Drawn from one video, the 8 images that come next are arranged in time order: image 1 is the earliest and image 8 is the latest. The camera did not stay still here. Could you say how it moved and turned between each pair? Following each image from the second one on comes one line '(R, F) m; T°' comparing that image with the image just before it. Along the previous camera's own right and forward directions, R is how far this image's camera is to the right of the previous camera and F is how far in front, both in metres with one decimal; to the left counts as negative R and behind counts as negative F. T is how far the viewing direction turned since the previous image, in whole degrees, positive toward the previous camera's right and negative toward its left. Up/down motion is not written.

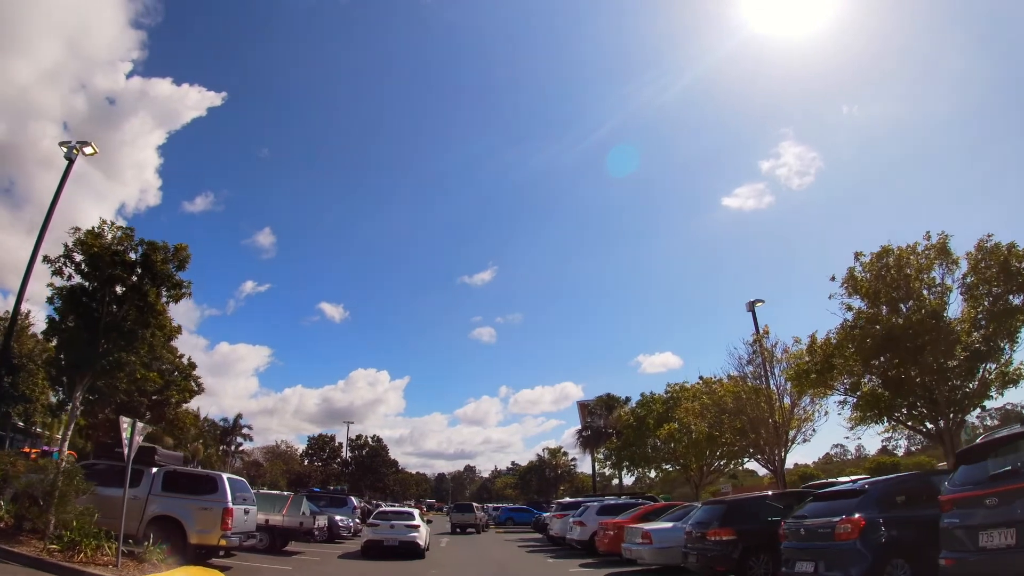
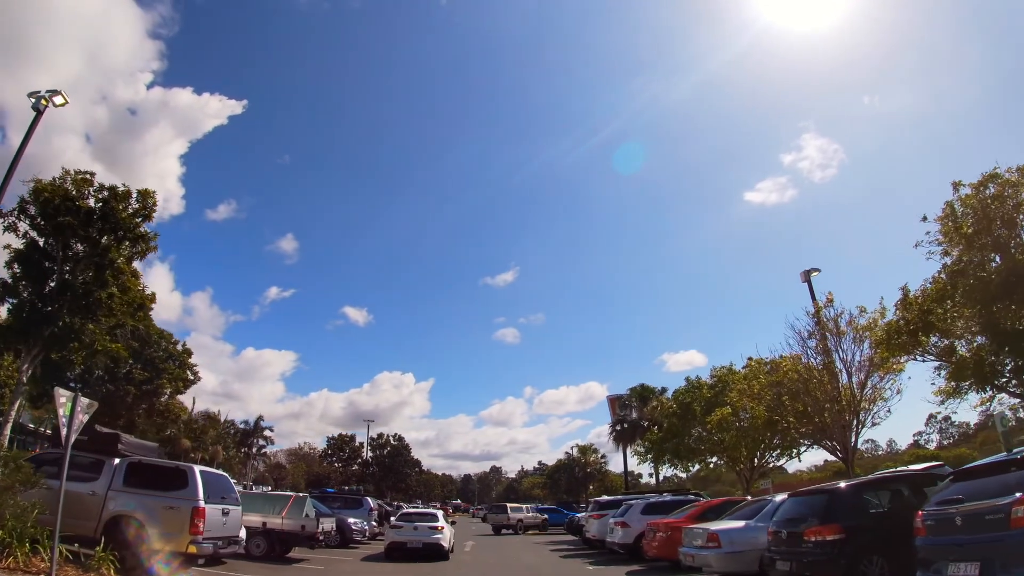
(-0.1, +2.4) m; -2°
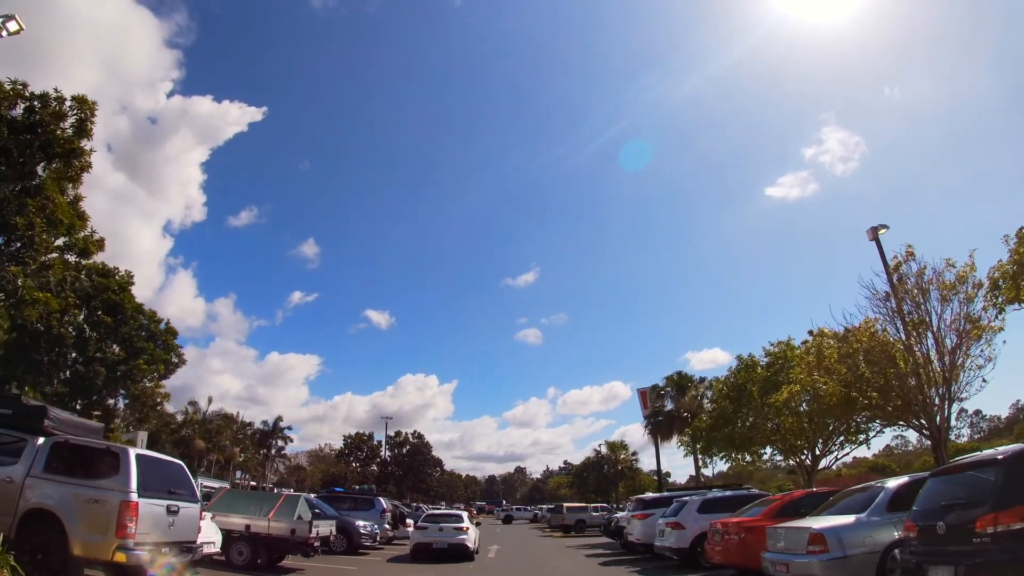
(-0.1, +2.7) m; -2°
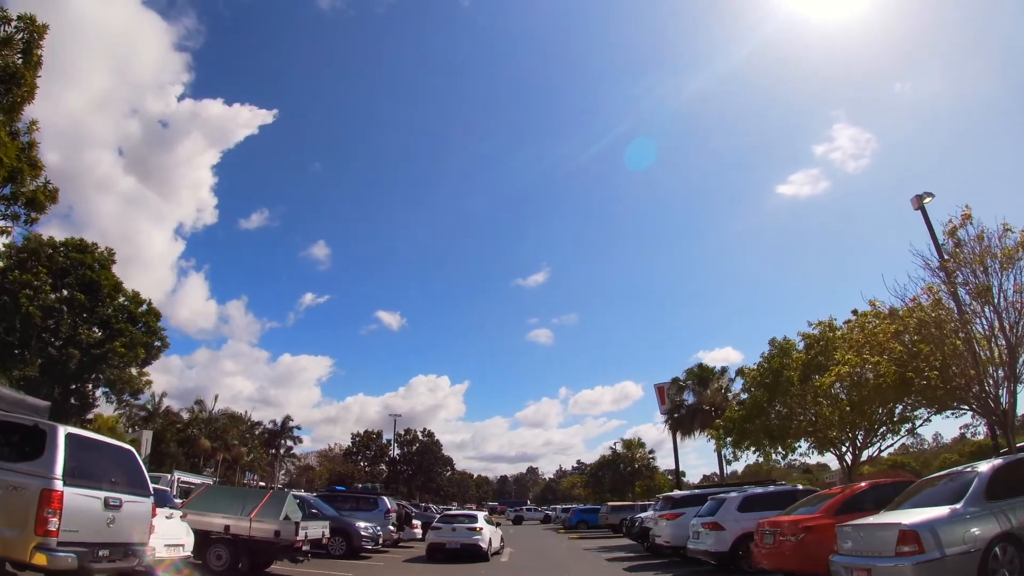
(-0.1, +1.6) m; -1°
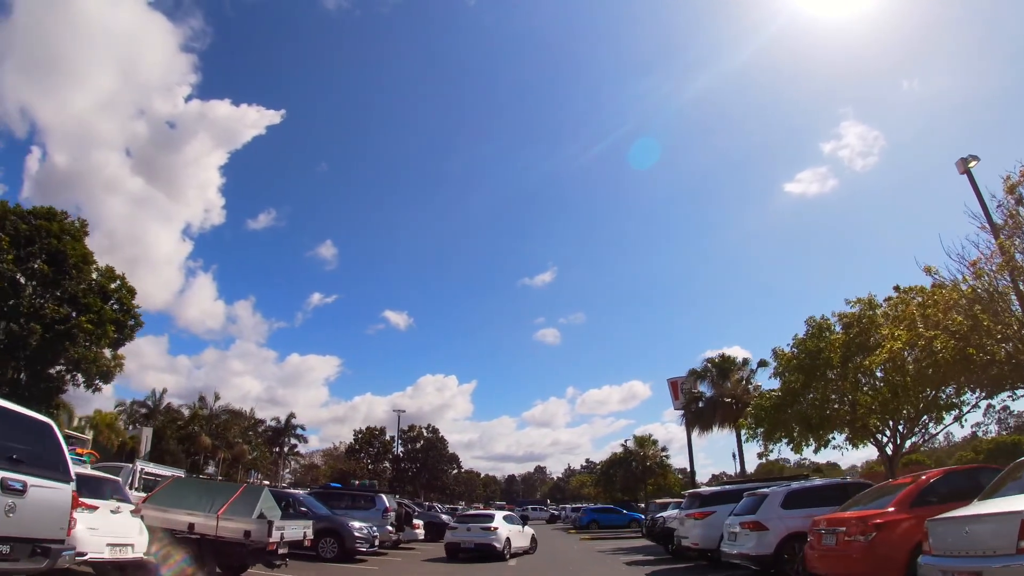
(0.0, +1.6) m; -1°
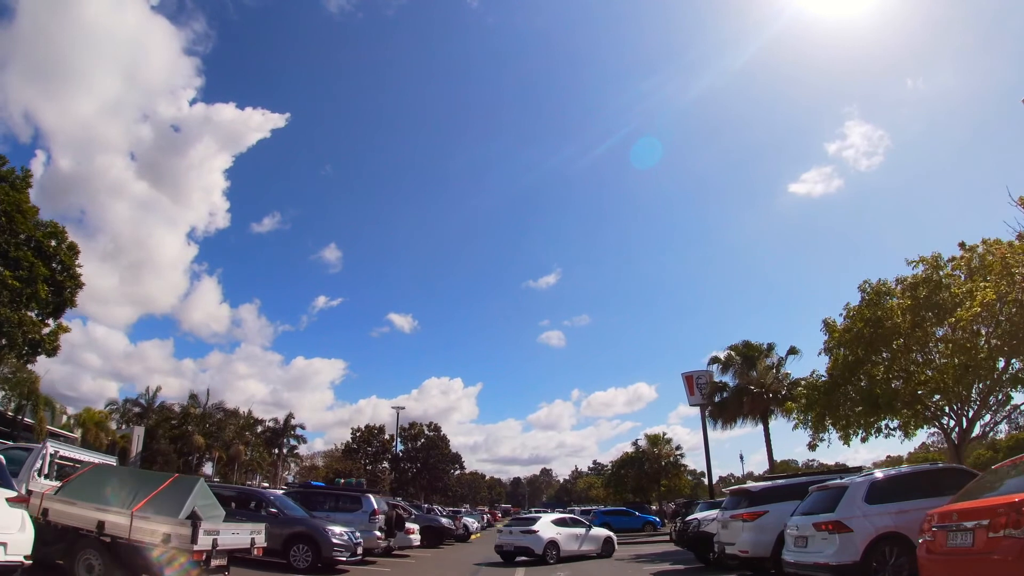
(0.0, +2.4) m; 0°
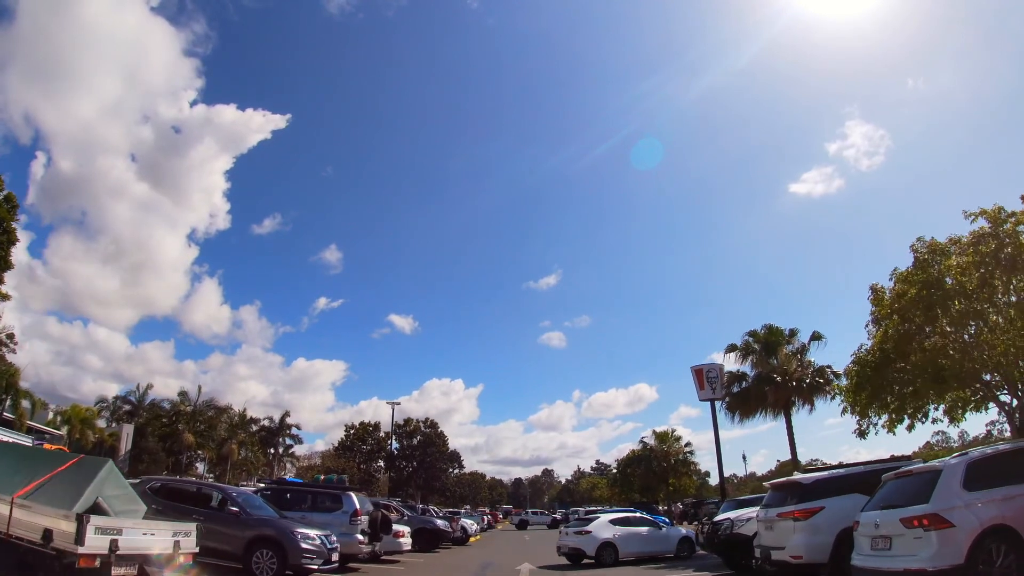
(0.0, +1.9) m; 0°
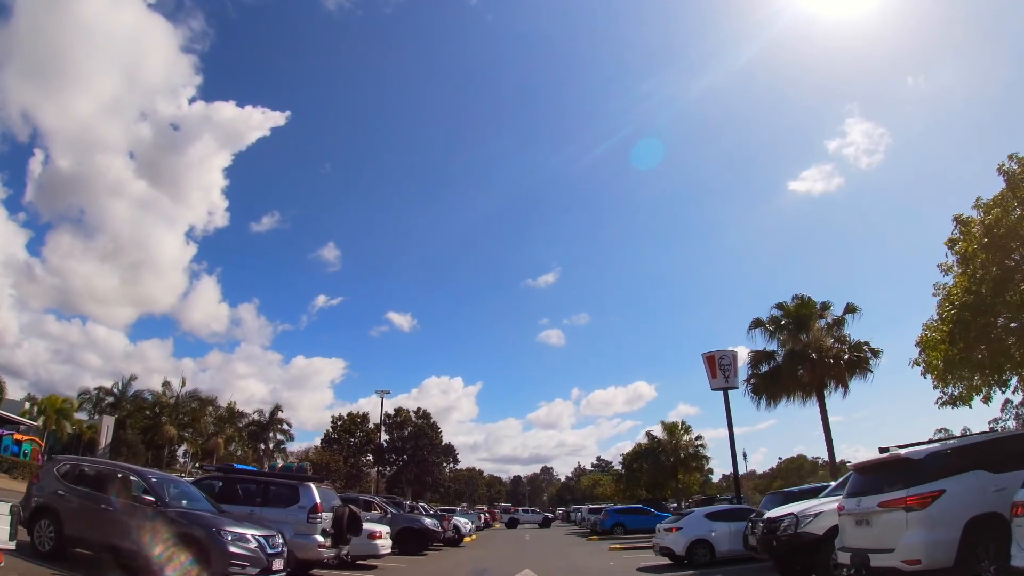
(0.0, +2.7) m; 0°
